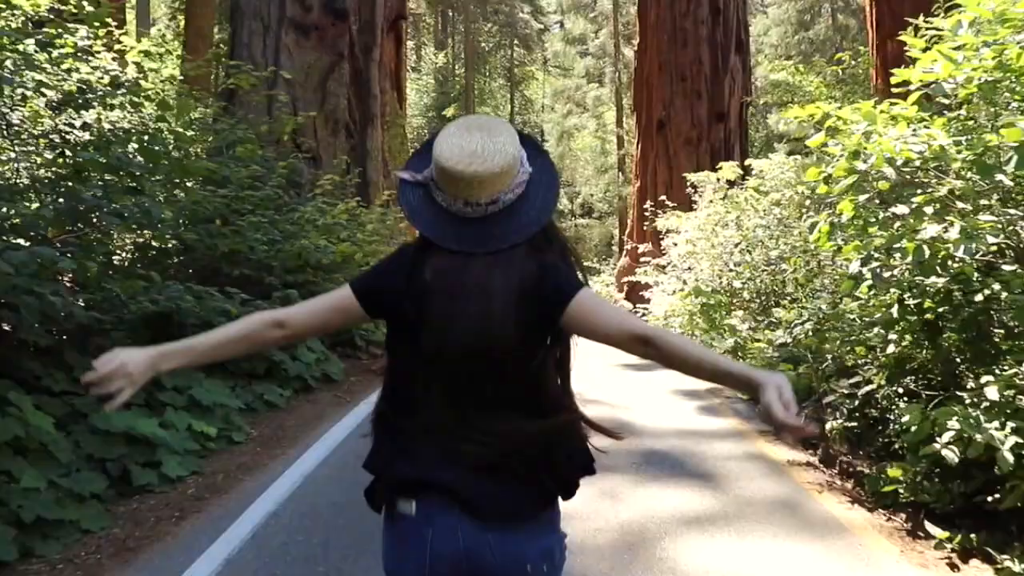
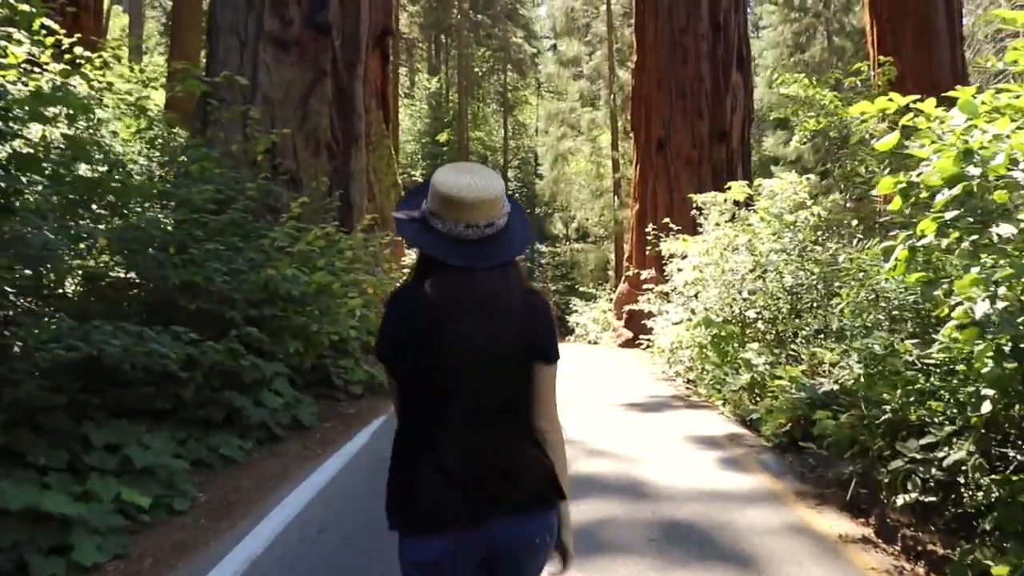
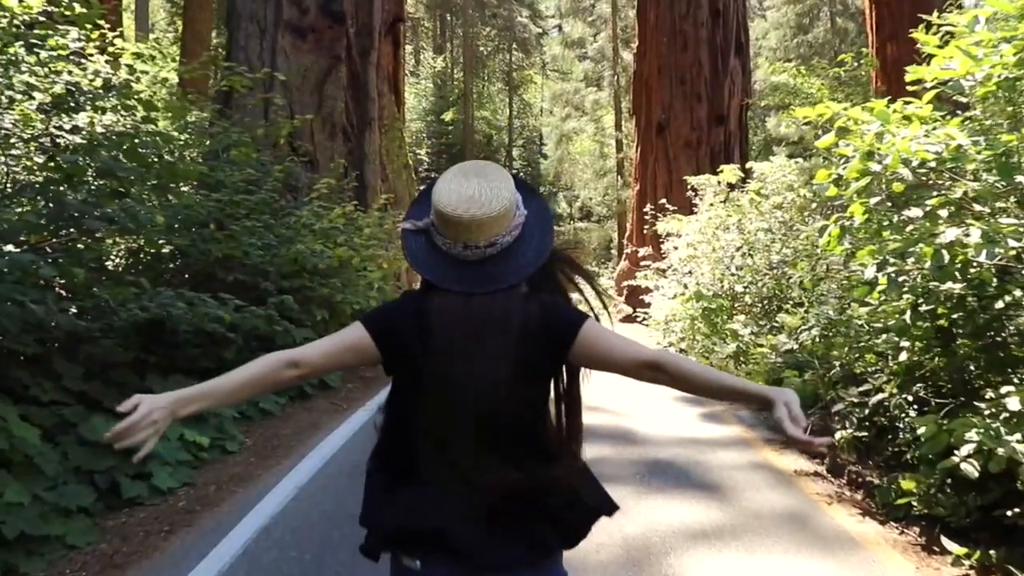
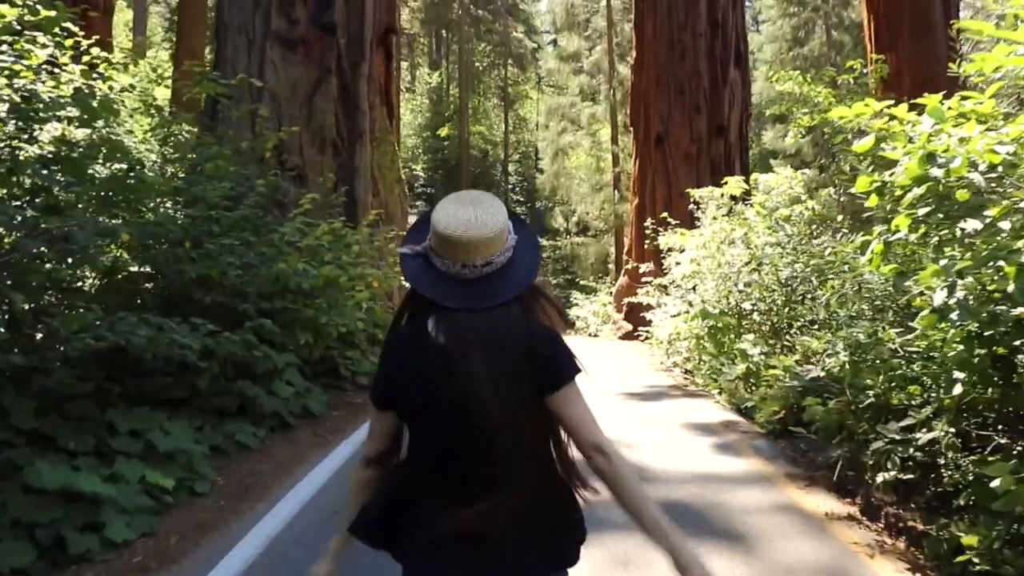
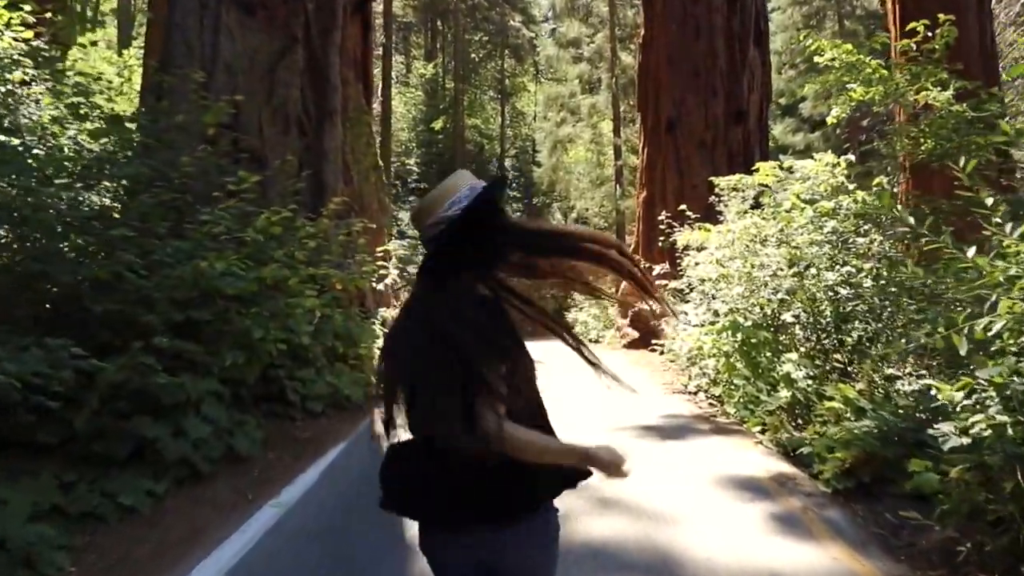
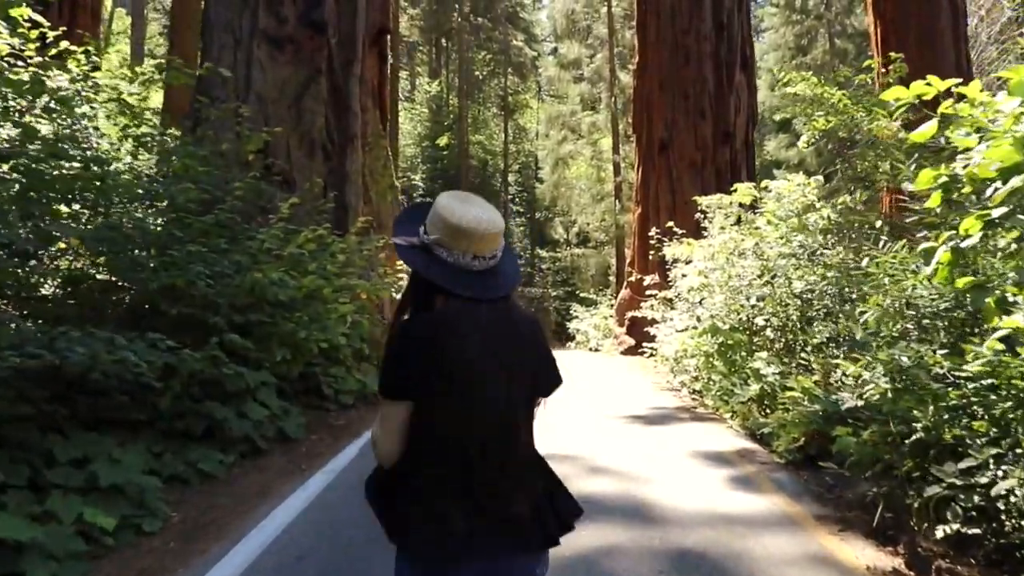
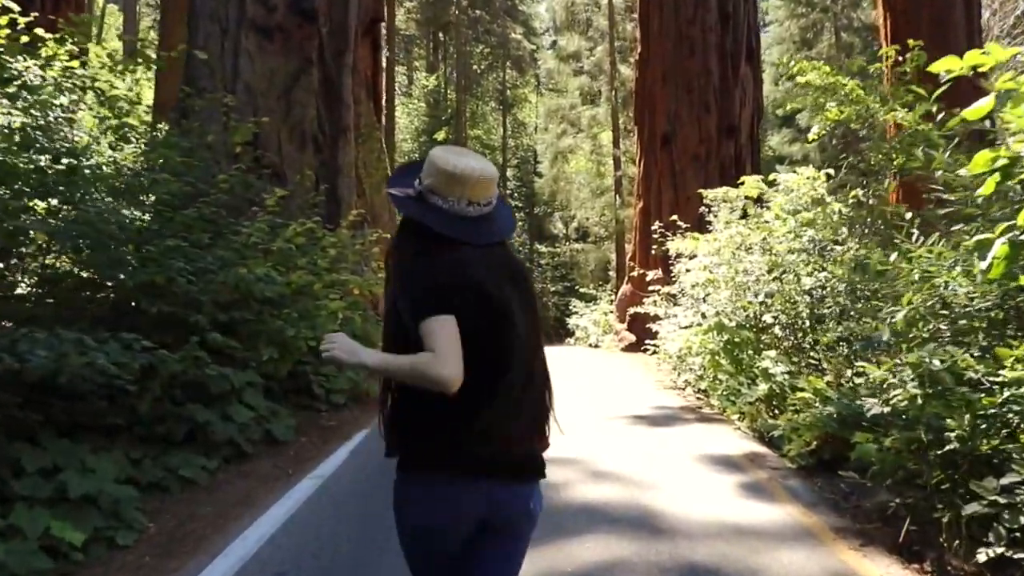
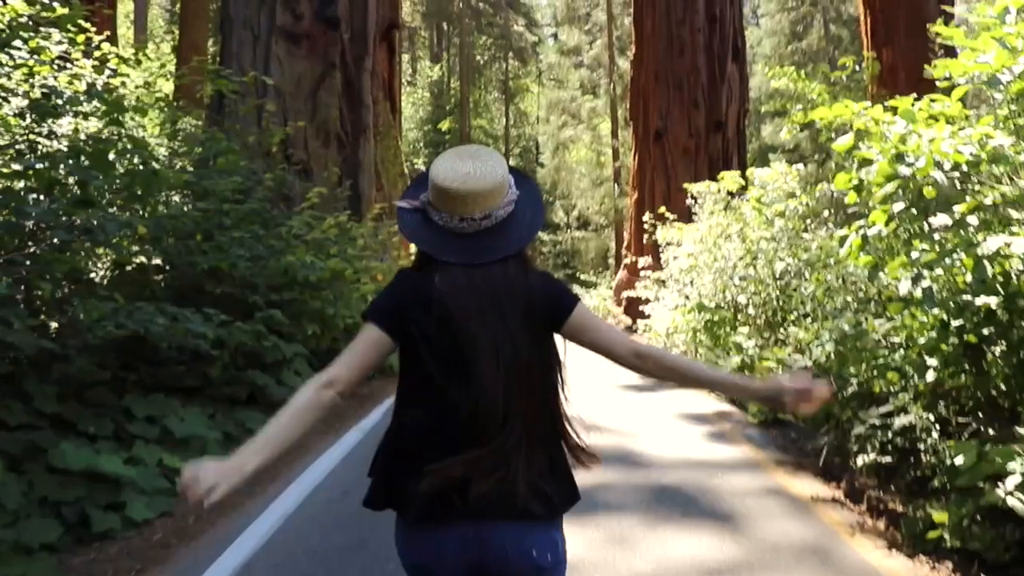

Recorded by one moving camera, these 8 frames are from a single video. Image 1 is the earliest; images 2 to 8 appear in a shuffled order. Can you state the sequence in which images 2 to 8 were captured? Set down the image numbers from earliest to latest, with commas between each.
3, 8, 4, 2, 6, 7, 5
